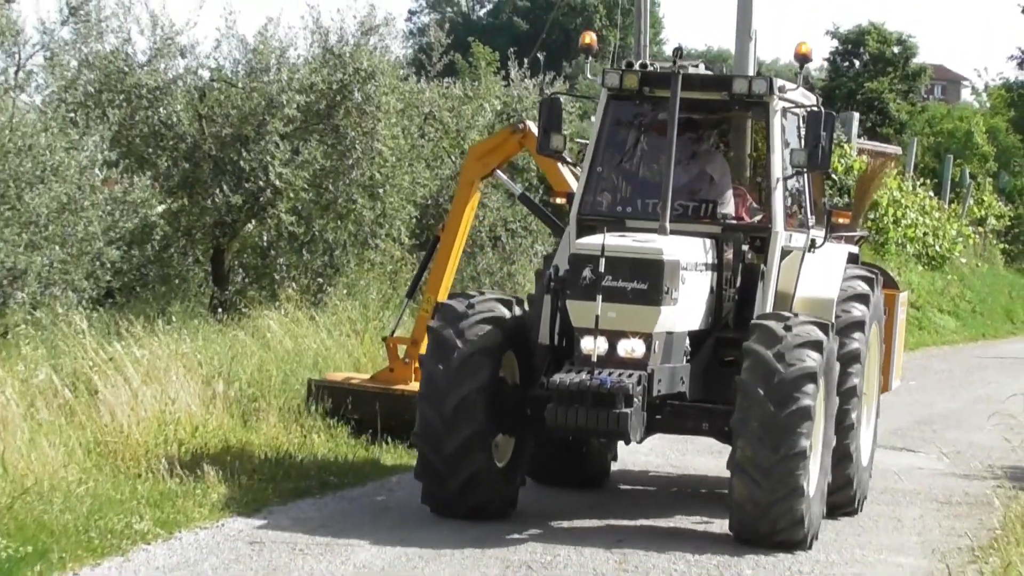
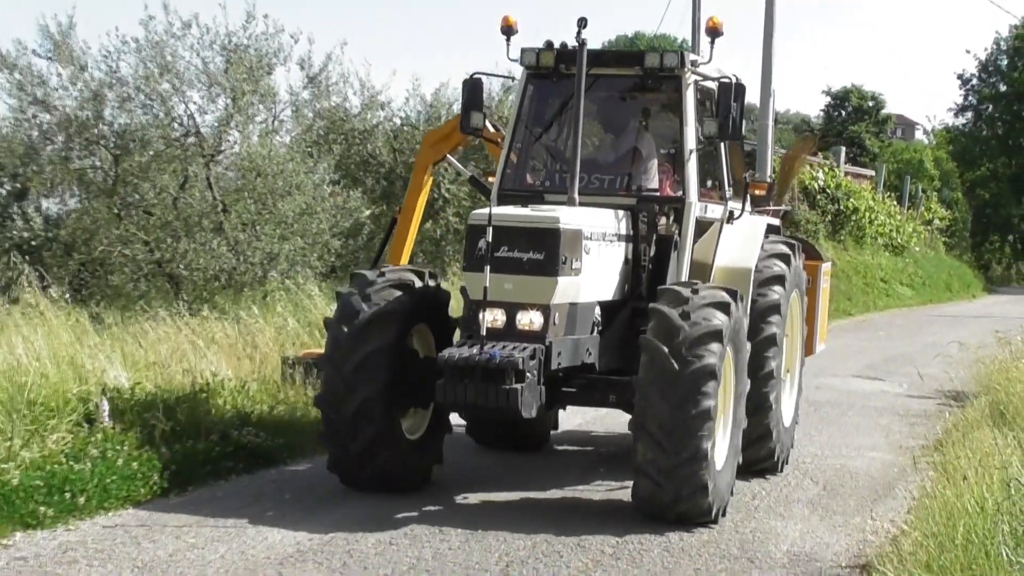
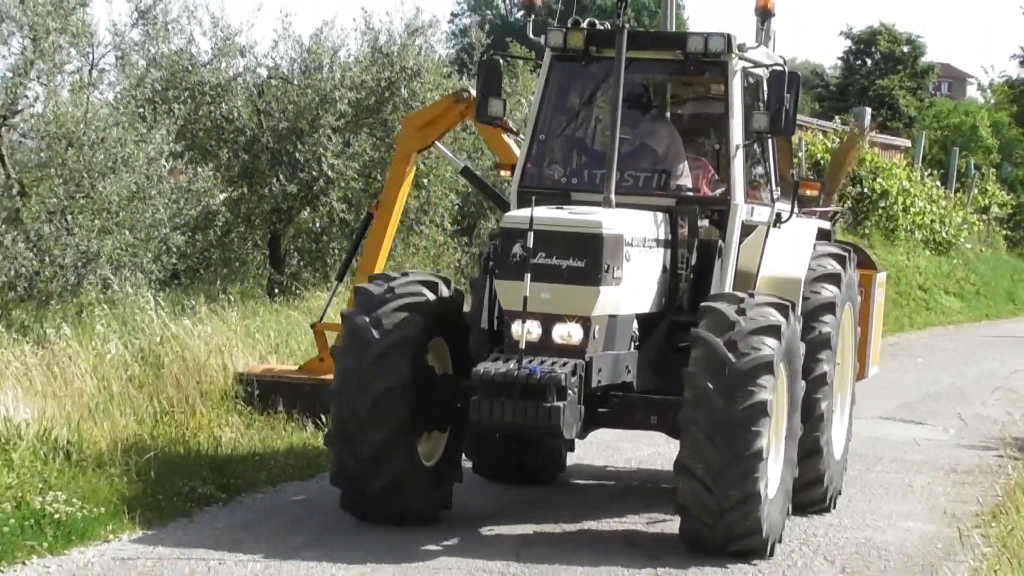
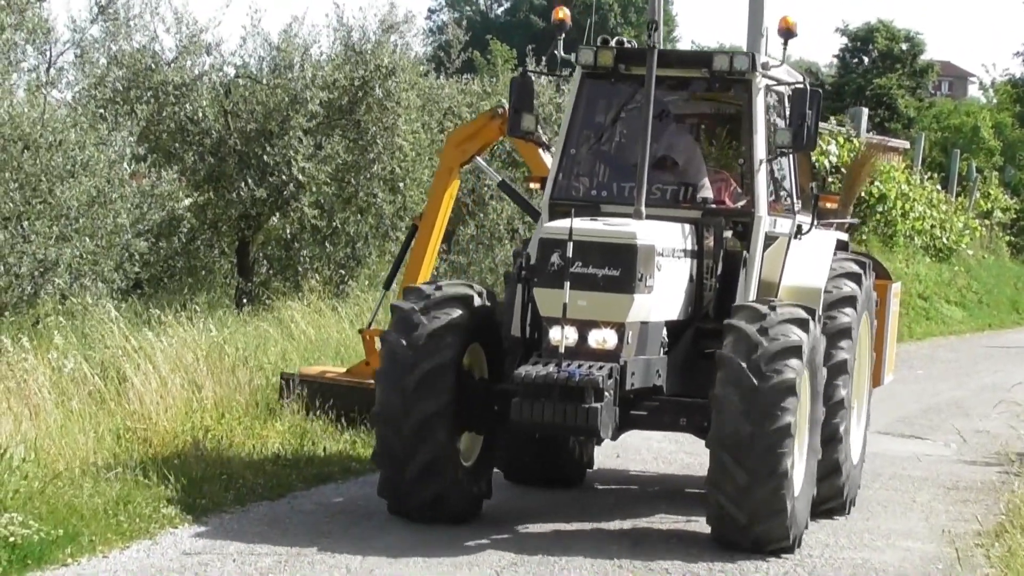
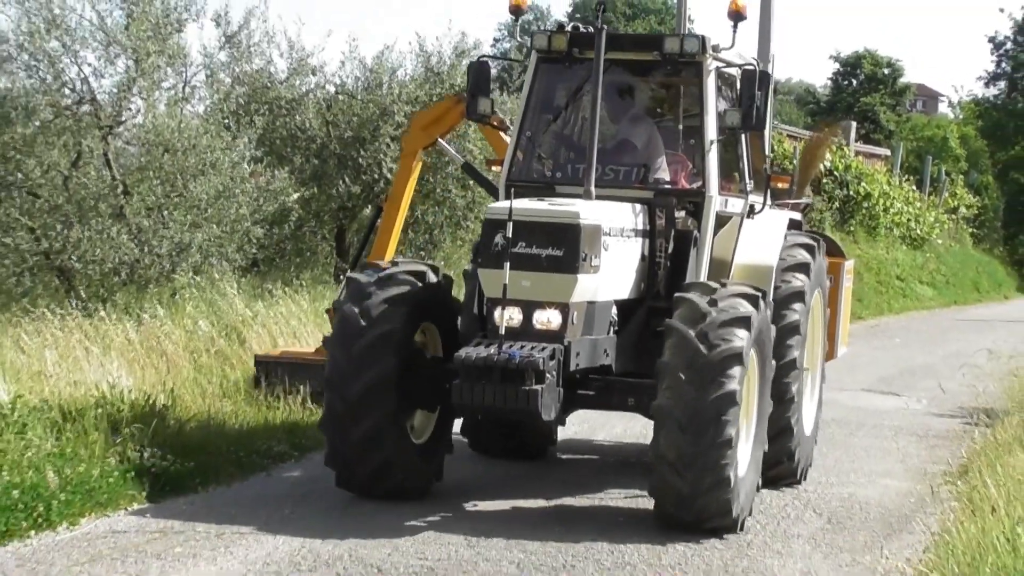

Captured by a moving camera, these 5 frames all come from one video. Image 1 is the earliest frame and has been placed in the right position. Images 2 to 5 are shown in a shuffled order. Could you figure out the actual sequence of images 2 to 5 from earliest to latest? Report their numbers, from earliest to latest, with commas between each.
4, 3, 5, 2
